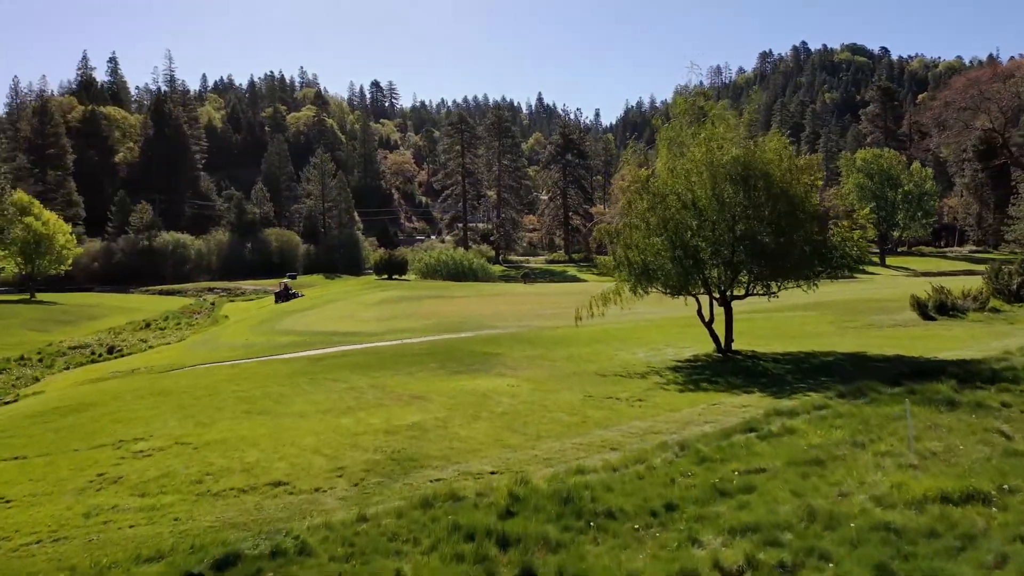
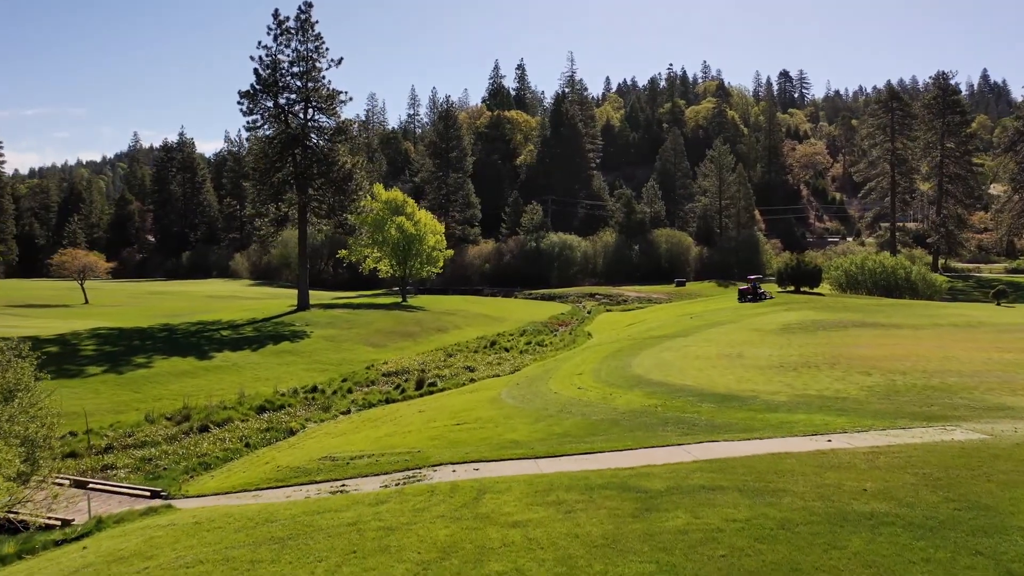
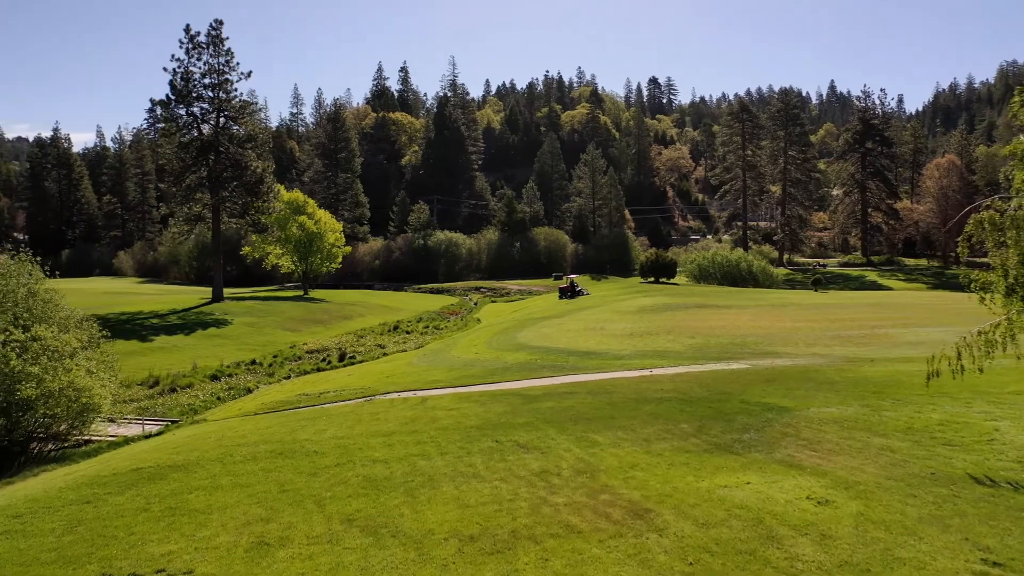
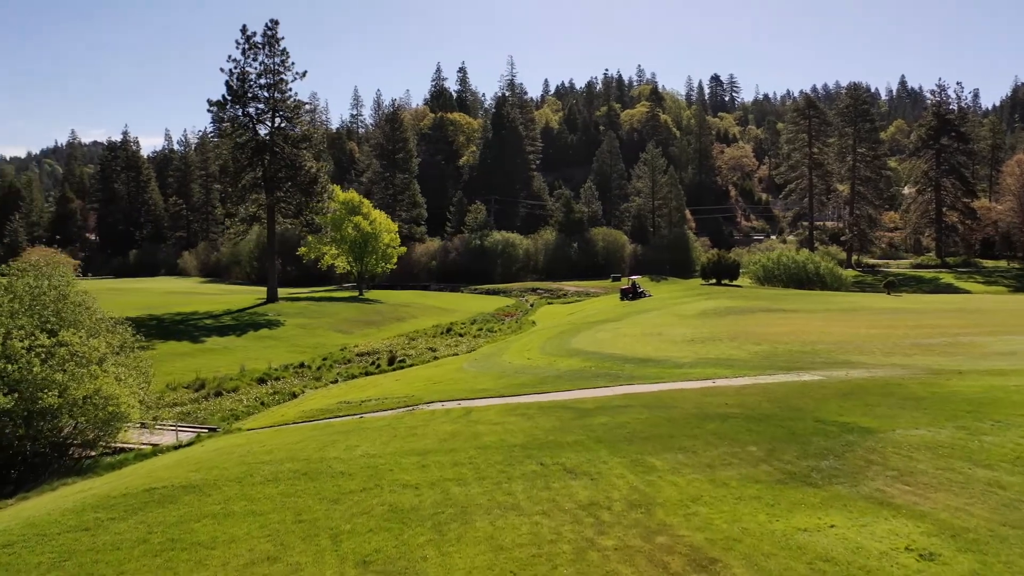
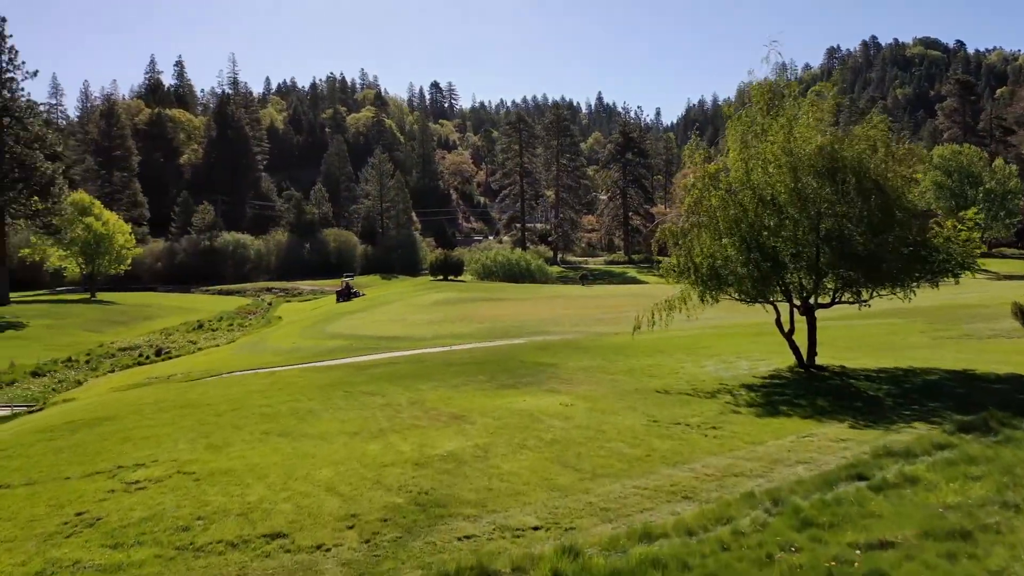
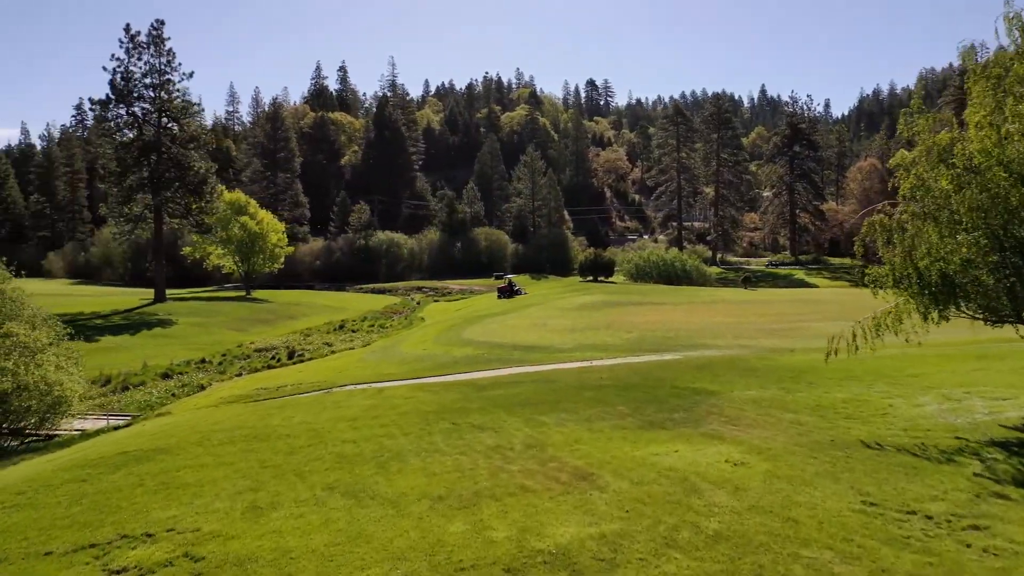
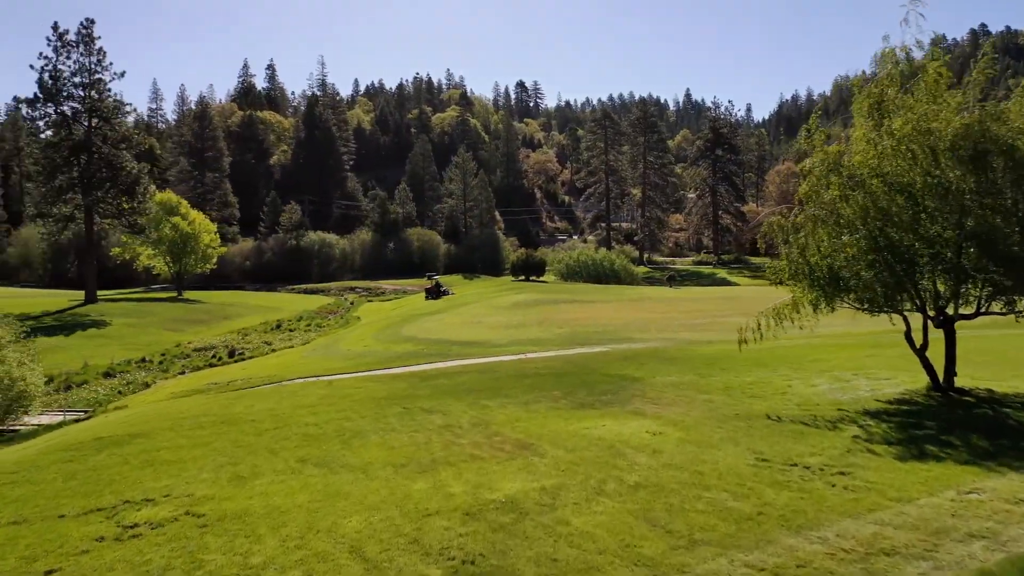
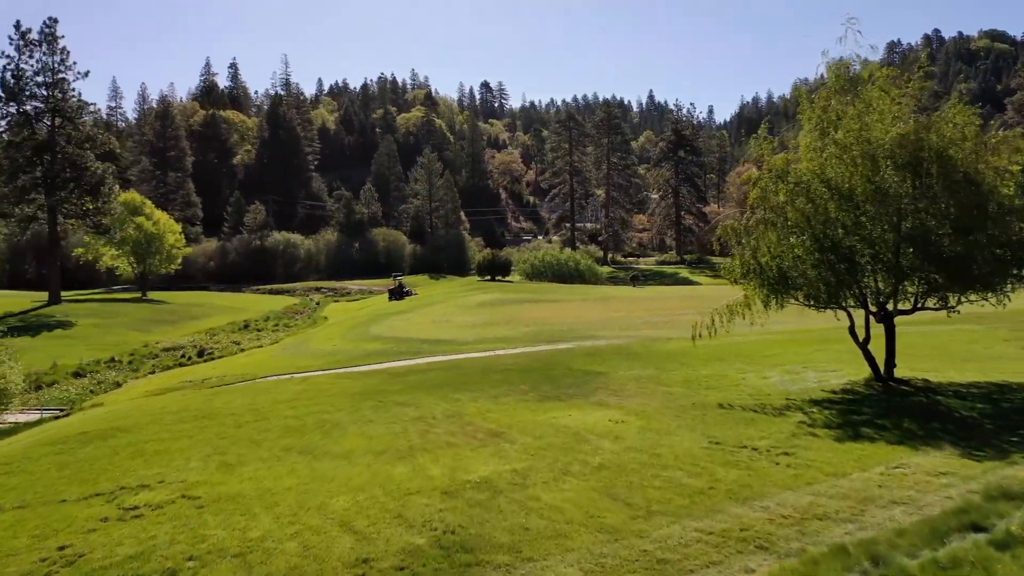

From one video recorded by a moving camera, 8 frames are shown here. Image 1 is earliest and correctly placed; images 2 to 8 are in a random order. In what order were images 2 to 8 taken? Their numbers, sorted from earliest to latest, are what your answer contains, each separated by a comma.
5, 8, 7, 6, 3, 4, 2
